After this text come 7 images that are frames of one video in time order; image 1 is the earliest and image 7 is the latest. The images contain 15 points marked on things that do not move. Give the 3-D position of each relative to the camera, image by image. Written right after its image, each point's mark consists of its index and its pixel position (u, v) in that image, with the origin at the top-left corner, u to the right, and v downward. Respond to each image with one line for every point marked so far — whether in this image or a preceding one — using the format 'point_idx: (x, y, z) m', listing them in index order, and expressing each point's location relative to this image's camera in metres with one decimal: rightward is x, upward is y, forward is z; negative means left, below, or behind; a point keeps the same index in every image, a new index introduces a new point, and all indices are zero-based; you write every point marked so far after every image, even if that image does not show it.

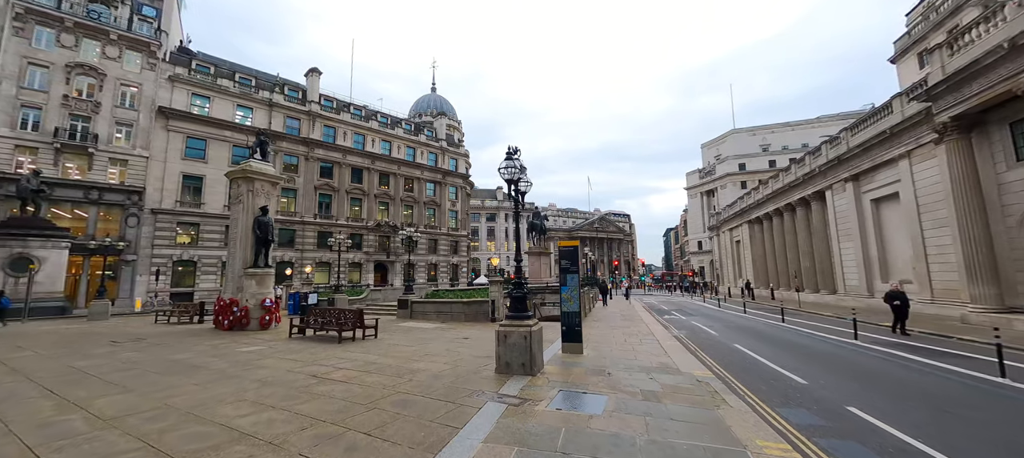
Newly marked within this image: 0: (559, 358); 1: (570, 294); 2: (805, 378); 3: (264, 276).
0: (+1.1, -3.0, +8.6) m
1: (+1.5, -1.6, +9.5) m
2: (+6.0, -3.1, +7.7) m
3: (-9.1, -1.7, +13.8) m
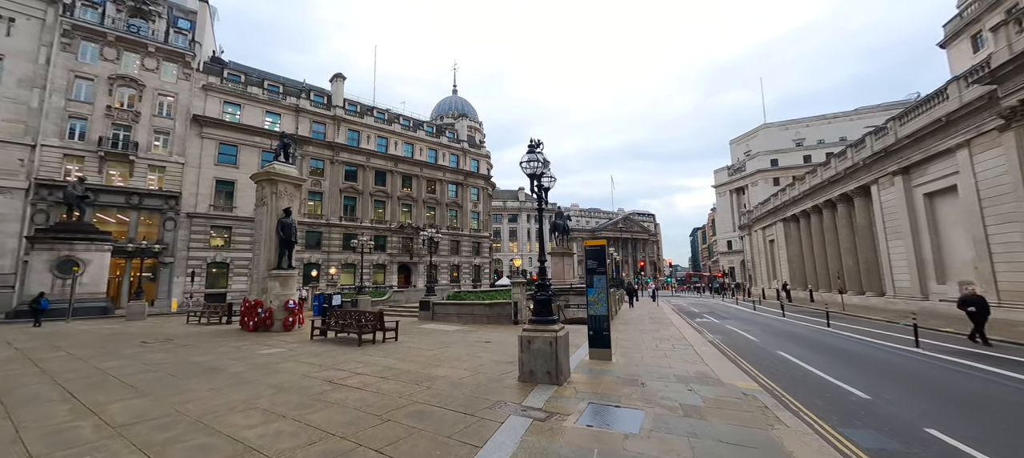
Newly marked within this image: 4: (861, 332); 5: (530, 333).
0: (+1.6, -2.9, +8.0) m
1: (+2.0, -1.6, +8.9) m
2: (+6.5, -3.0, +6.9) m
3: (-8.3, -1.8, +13.9) m
4: (+13.7, -4.0, +14.7) m
5: (+0.3, -1.8, +6.5) m
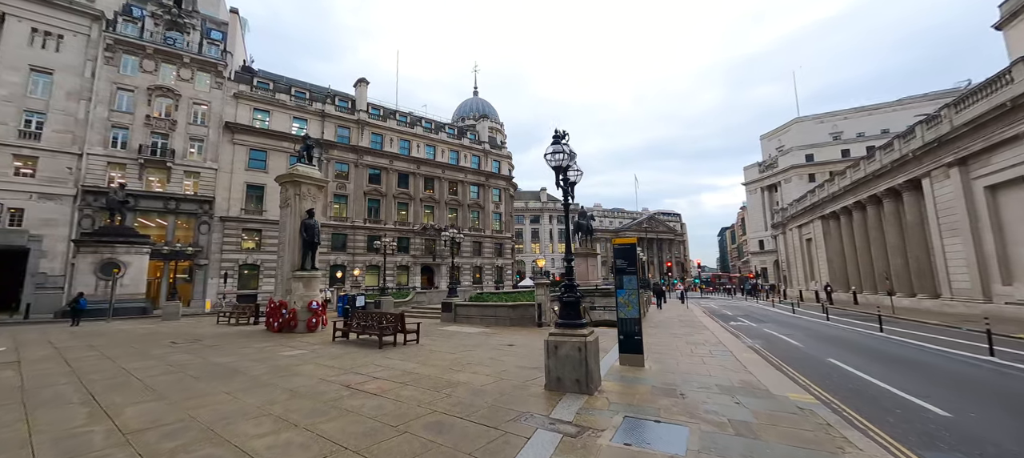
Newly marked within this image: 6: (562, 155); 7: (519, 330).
0: (+2.1, -2.9, +7.5) m
1: (+2.6, -1.5, +8.3) m
2: (+6.9, -2.9, +6.0) m
3: (-7.4, -1.8, +13.9) m
4: (+14.6, -3.9, +13.4) m
5: (+0.7, -1.7, +6.0) m
6: (+0.9, +1.3, +6.5) m
7: (+0.3, -3.9, +14.3) m
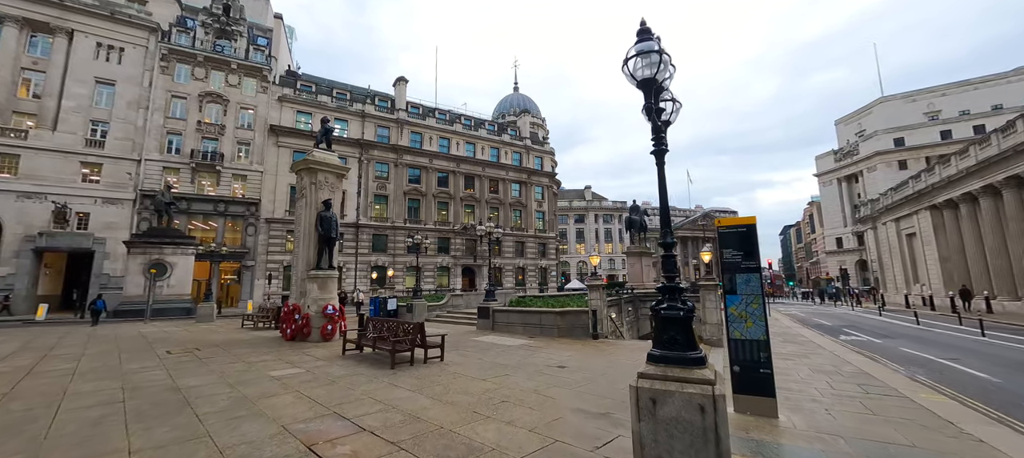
0: (+2.8, -2.5, +4.6) m
1: (+3.4, -1.1, +5.4) m
2: (+7.4, -2.4, +2.6) m
3: (-6.0, -1.6, +12.1) m
4: (+15.9, -3.4, +9.1) m
5: (+1.3, -1.4, +3.3) m
6: (+1.4, +1.6, +3.8) m
7: (+1.8, -3.6, +11.6) m
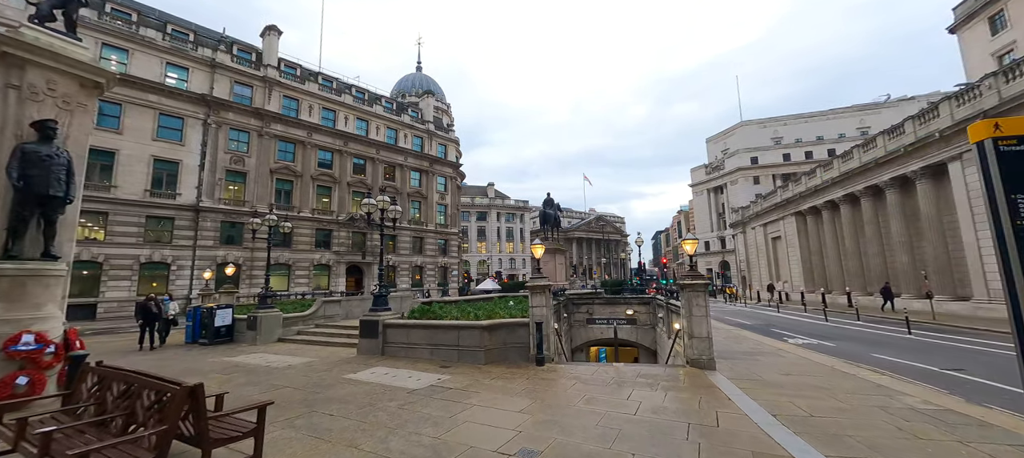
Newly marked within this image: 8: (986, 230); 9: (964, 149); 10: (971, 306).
0: (+2.8, -1.9, +1.0) m
1: (+3.2, -0.6, +2.0) m
2: (+7.8, -2.0, +0.4) m
3: (-7.6, -0.8, +5.9) m
4: (+14.2, -3.2, +8.9) m
5: (+1.7, -0.8, -0.6) m
6: (+1.8, +2.2, -0.1) m
7: (-0.1, -3.0, +7.5) m
8: (+23.1, -0.2, +18.3) m
9: (+23.0, +4.0, +19.2) m
10: (+22.7, -3.8, +18.6) m
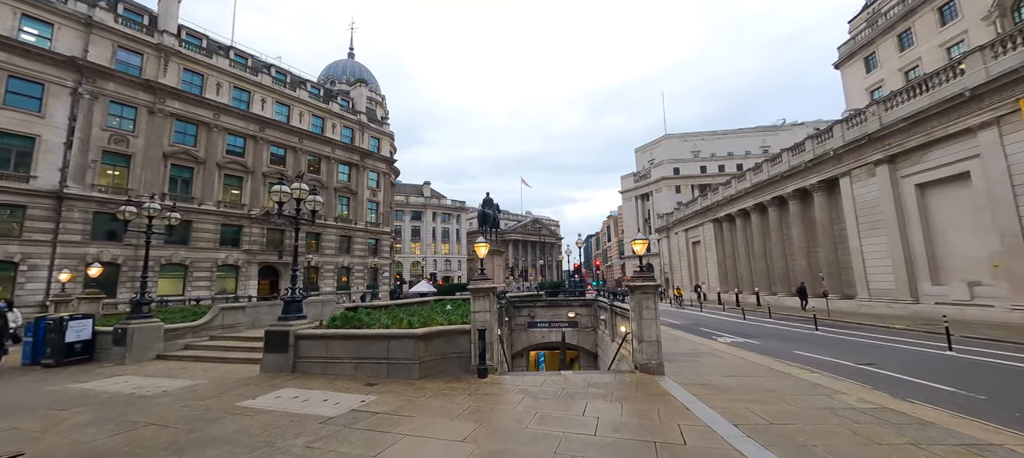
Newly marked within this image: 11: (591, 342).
0: (+2.8, -1.9, +0.7) m
1: (+3.0, -0.6, +1.6) m
2: (+7.8, -2.1, +0.8) m
3: (-8.2, -0.5, +3.7) m
4: (+12.7, -3.4, +10.3) m
5: (+2.0, -0.7, -1.2) m
6: (+2.1, +2.3, -0.6) m
7: (-1.2, -2.9, +6.5) m
8: (+19.9, -0.6, +21.1) m
9: (+19.8, +3.6, +21.9) m
10: (+19.4, -4.2, +21.3) m
11: (+2.9, -4.2, +13.8) m
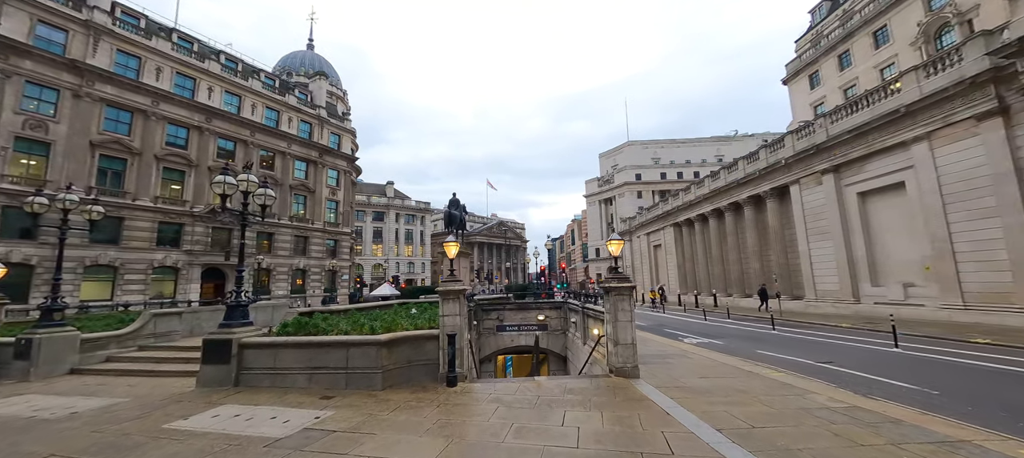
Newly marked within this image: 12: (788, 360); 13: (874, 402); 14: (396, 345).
0: (+2.9, -1.8, +0.5) m
1: (+3.1, -0.5, +1.5) m
2: (+7.9, -2.1, +1.1) m
3: (-8.4, -0.4, +2.5) m
4: (+11.8, -3.6, +11.0) m
5: (+2.3, -0.7, -1.4) m
6: (+2.4, +2.3, -0.8) m
7: (-1.6, -2.8, +6.0) m
8: (+18.1, -0.9, +22.5) m
9: (+17.9, +3.3, +23.3) m
10: (+17.5, -4.5, +22.6) m
11: (+1.7, -4.2, +13.6) m
12: (+6.9, -3.3, +9.4) m
13: (+5.7, -2.8, +6.0) m
14: (-2.2, -2.2, +7.2) m
